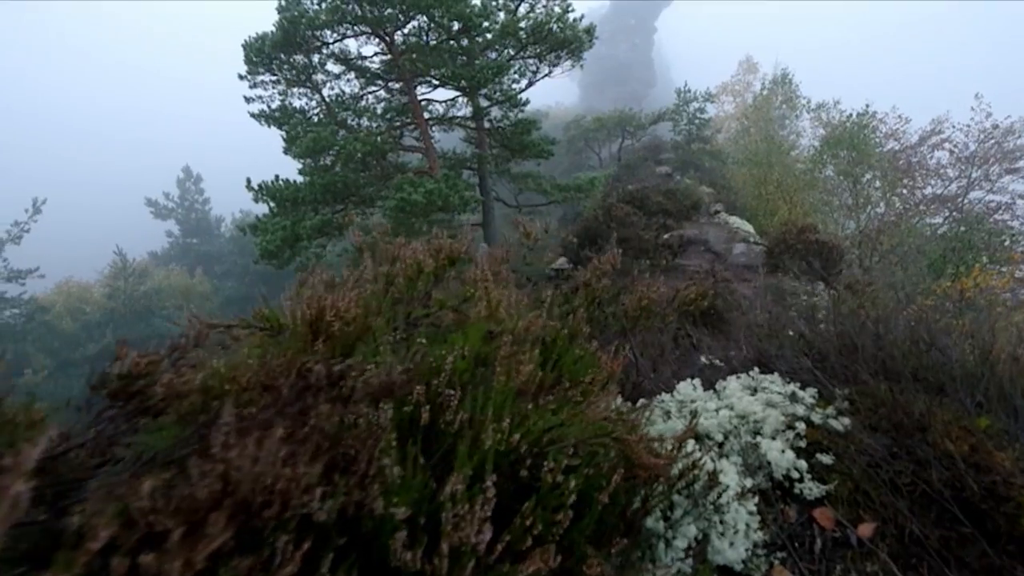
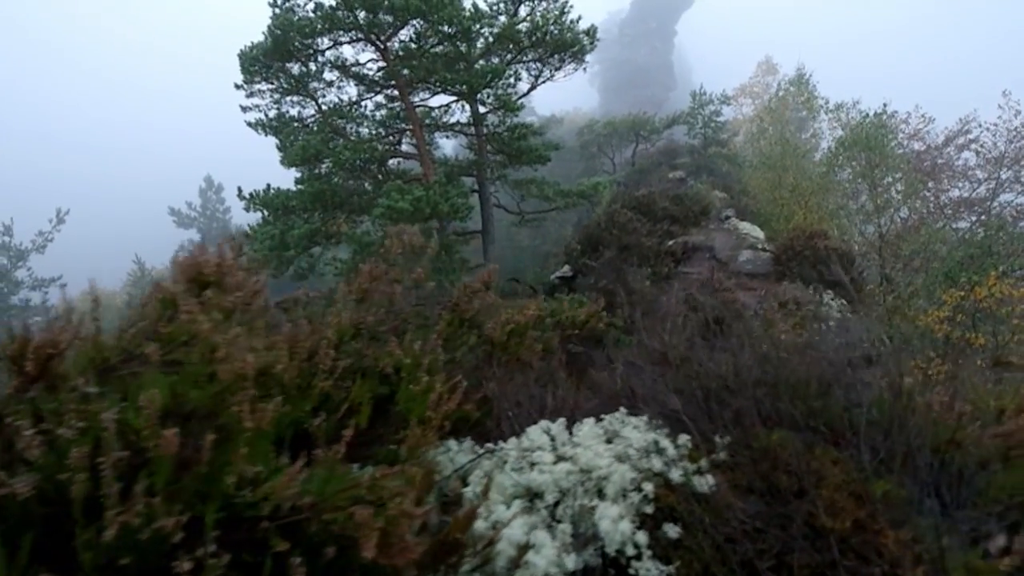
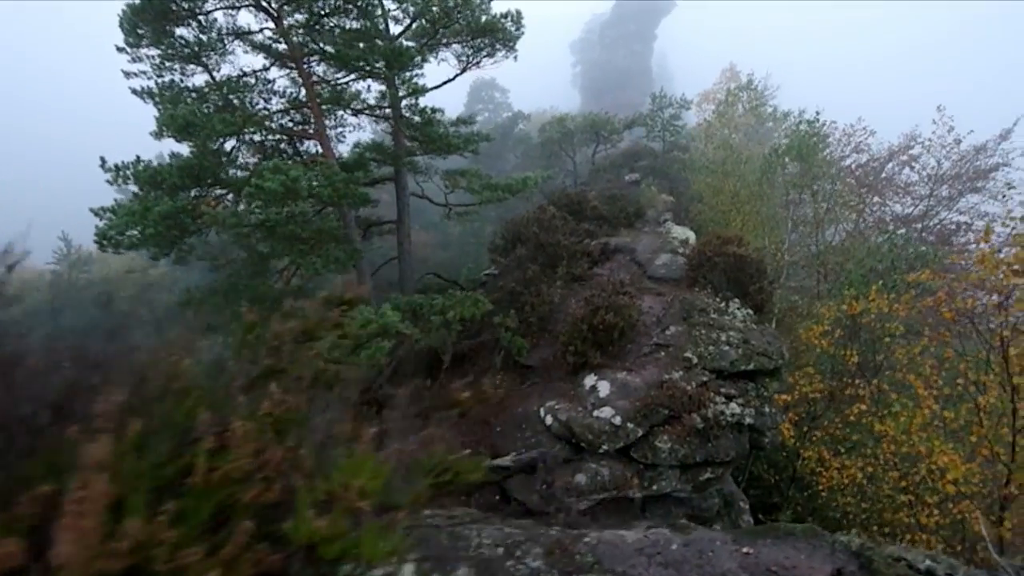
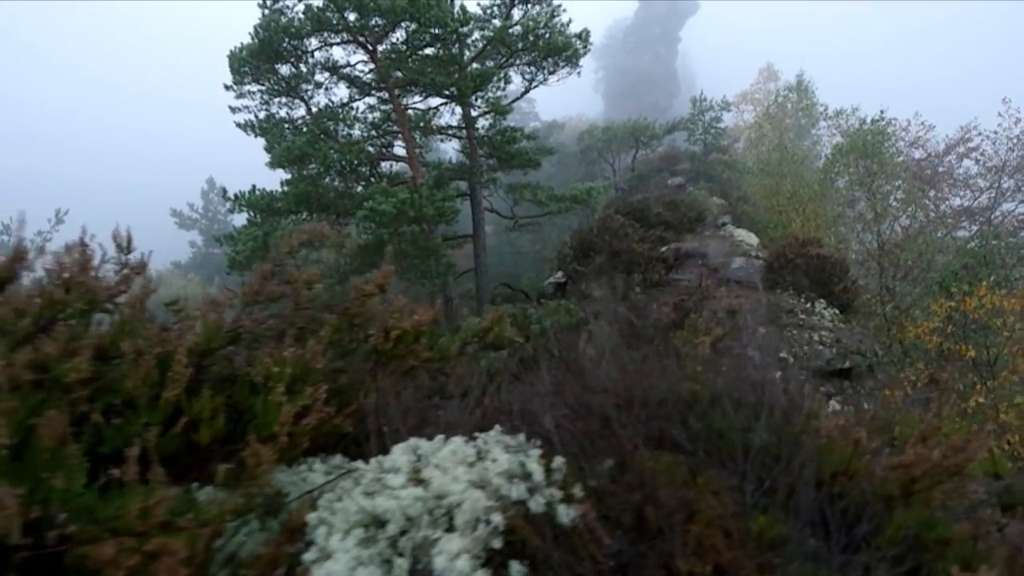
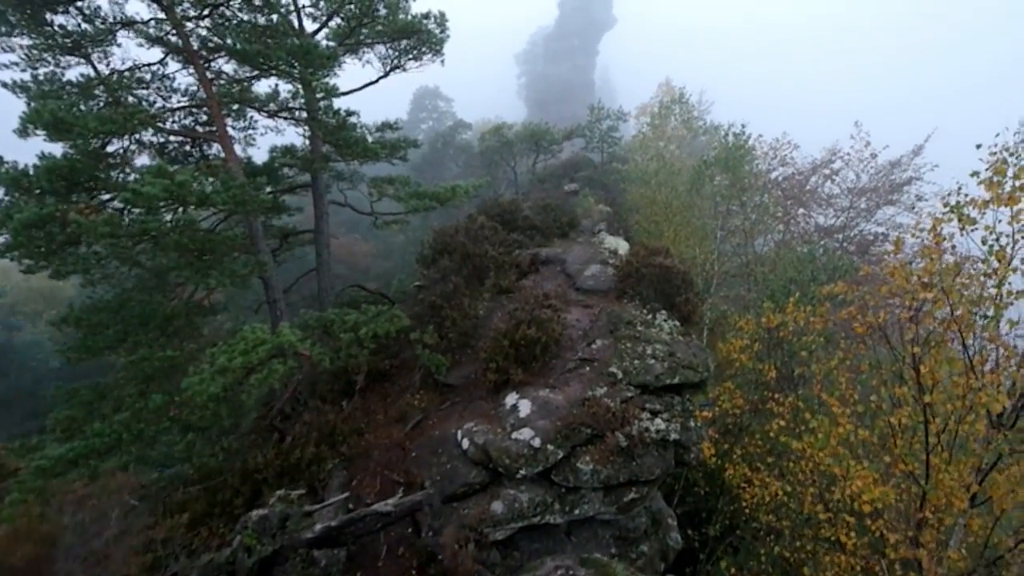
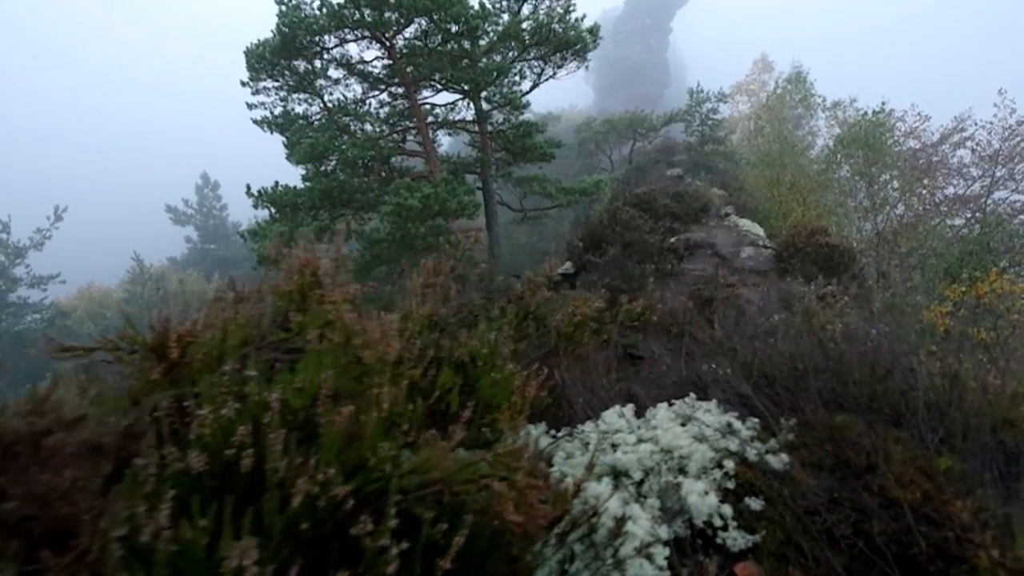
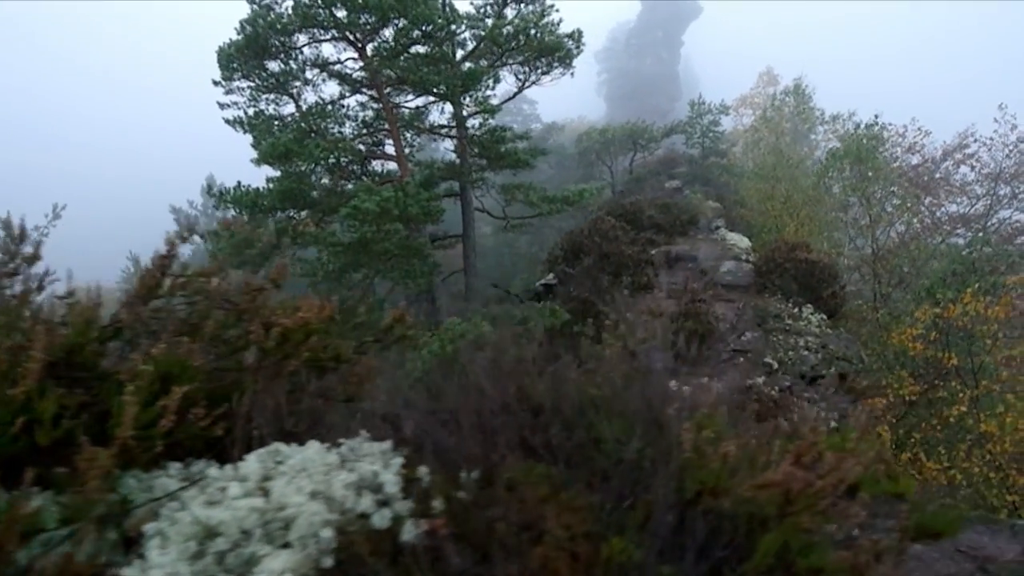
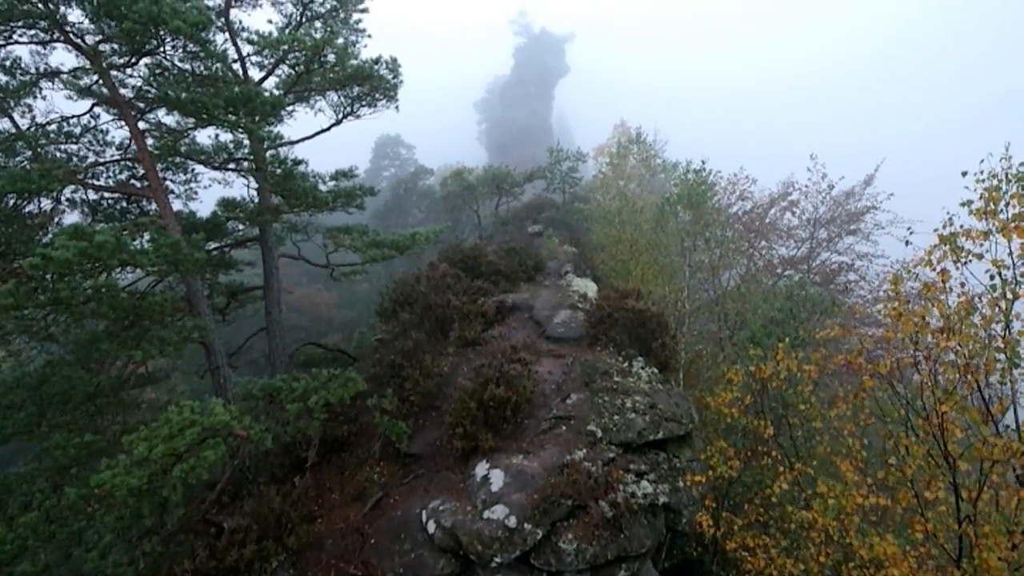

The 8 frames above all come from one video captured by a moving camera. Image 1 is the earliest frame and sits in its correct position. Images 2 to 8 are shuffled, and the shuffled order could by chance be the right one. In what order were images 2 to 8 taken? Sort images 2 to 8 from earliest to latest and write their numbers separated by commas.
6, 2, 4, 7, 3, 5, 8
